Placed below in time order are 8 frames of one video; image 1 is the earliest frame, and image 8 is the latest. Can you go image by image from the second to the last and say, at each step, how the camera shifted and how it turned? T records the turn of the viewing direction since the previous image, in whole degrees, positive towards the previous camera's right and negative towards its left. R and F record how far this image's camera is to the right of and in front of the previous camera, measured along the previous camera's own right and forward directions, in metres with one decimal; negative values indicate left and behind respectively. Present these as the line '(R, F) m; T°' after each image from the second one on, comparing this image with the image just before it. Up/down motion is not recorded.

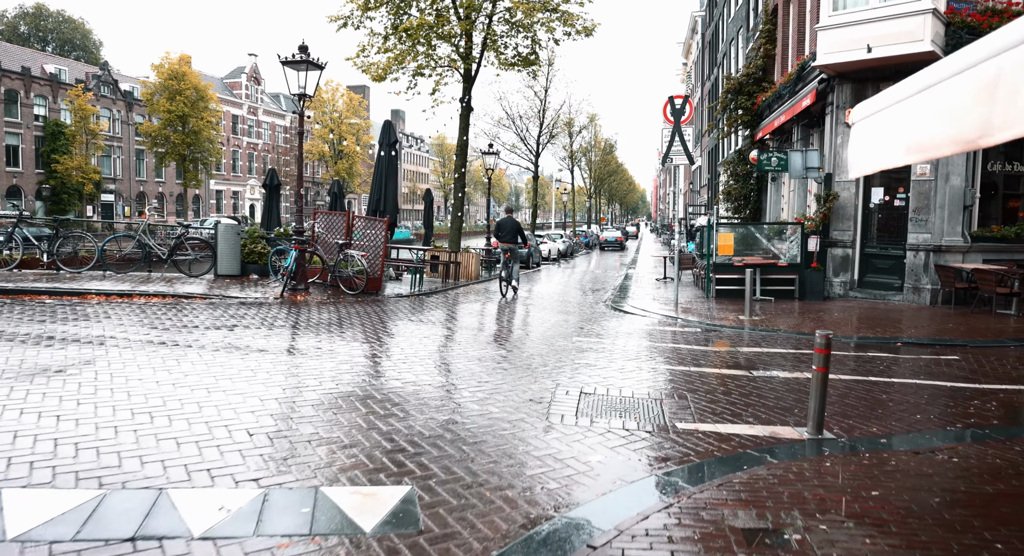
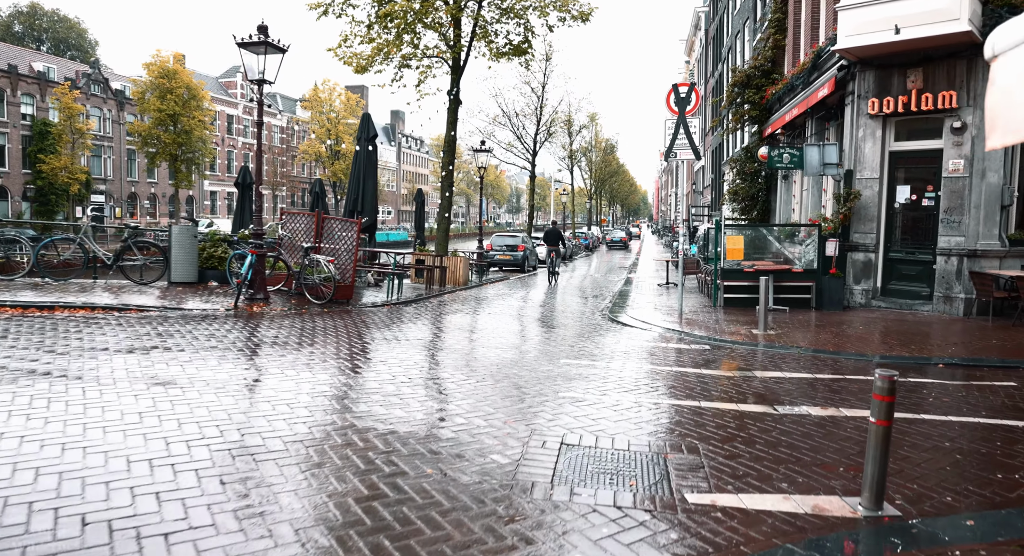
(+0.3, +1.4) m; 0°
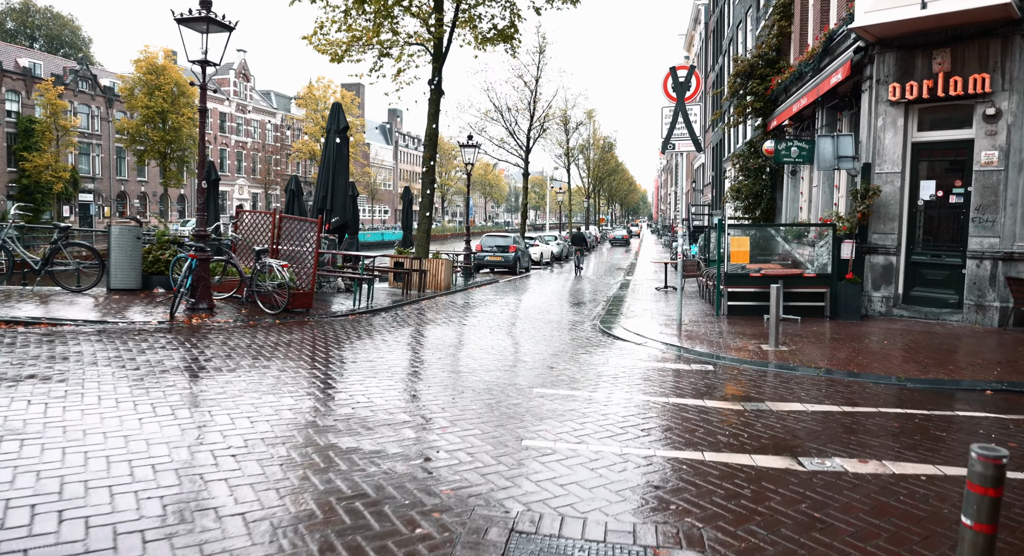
(+0.3, +1.3) m; 0°
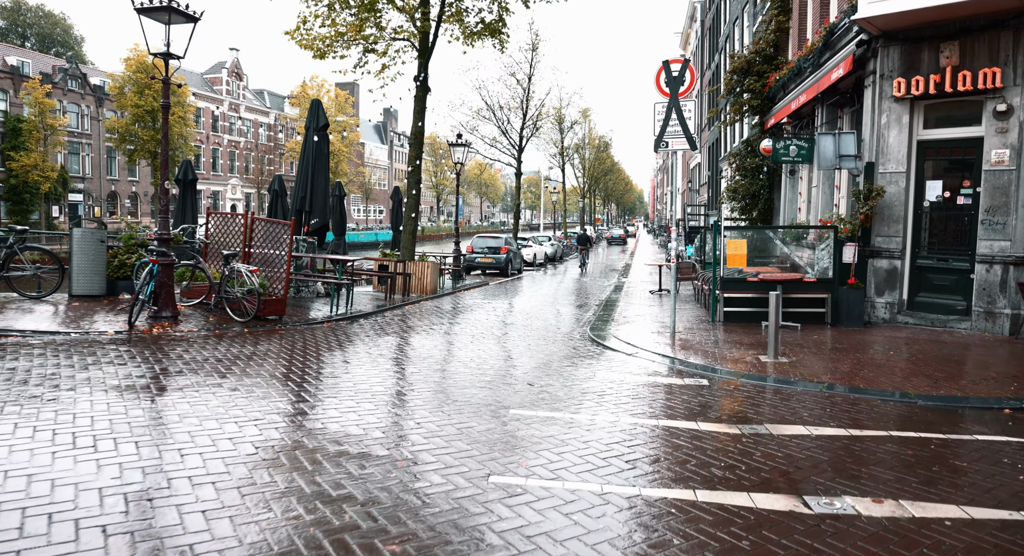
(+0.2, +0.6) m; 0°
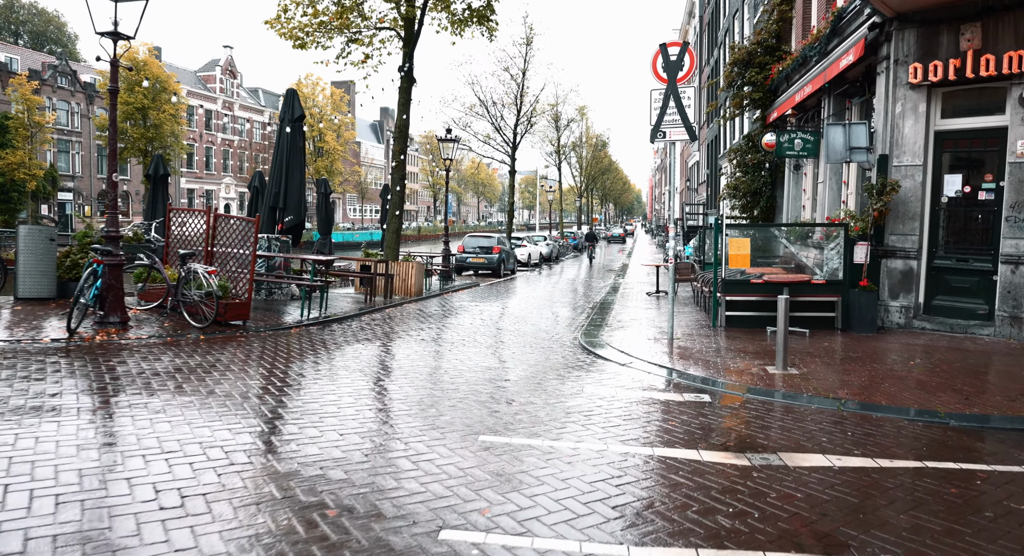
(+0.2, +0.8) m; 0°
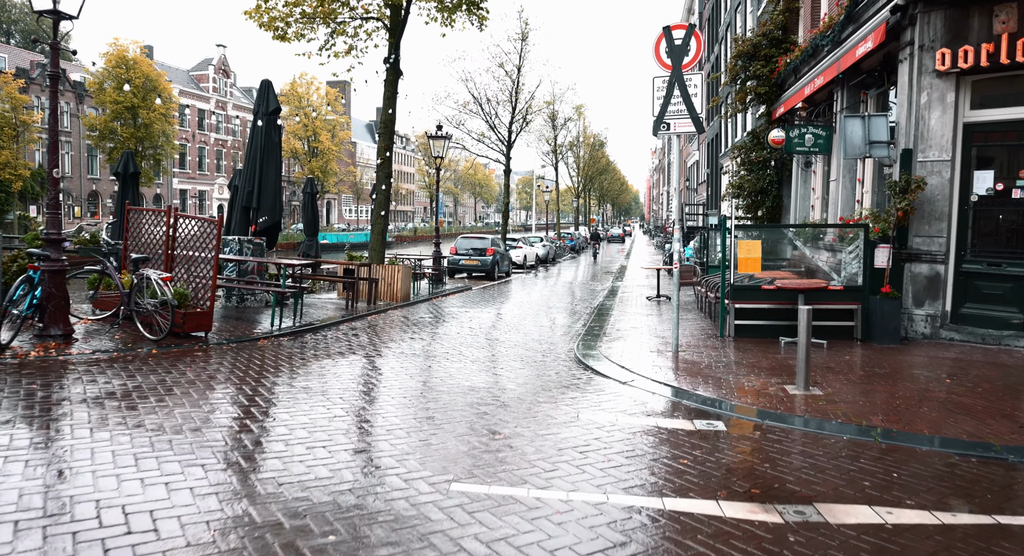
(+0.1, +0.9) m; 0°
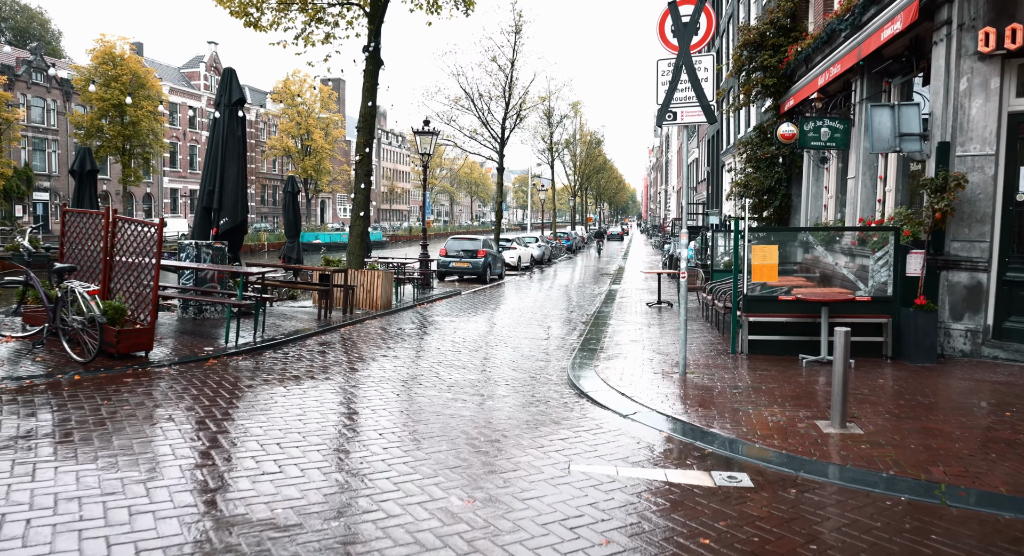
(+0.1, +1.1) m; 0°
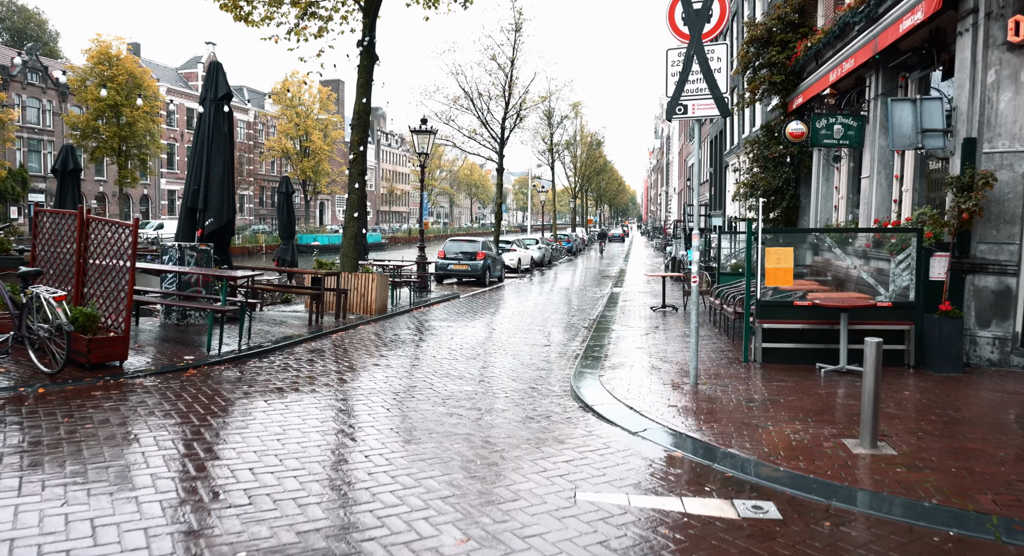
(0.0, +0.5) m; 0°
